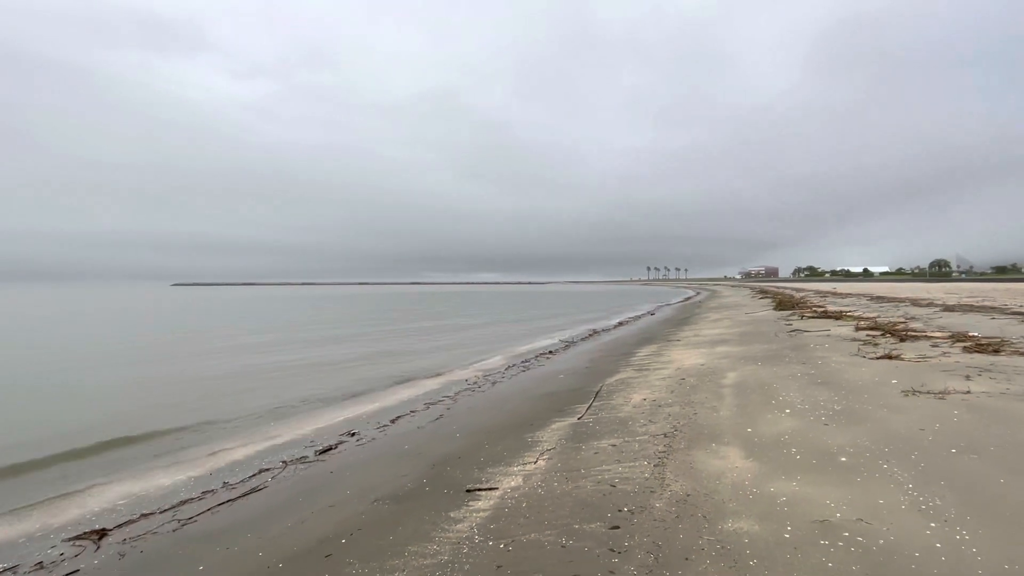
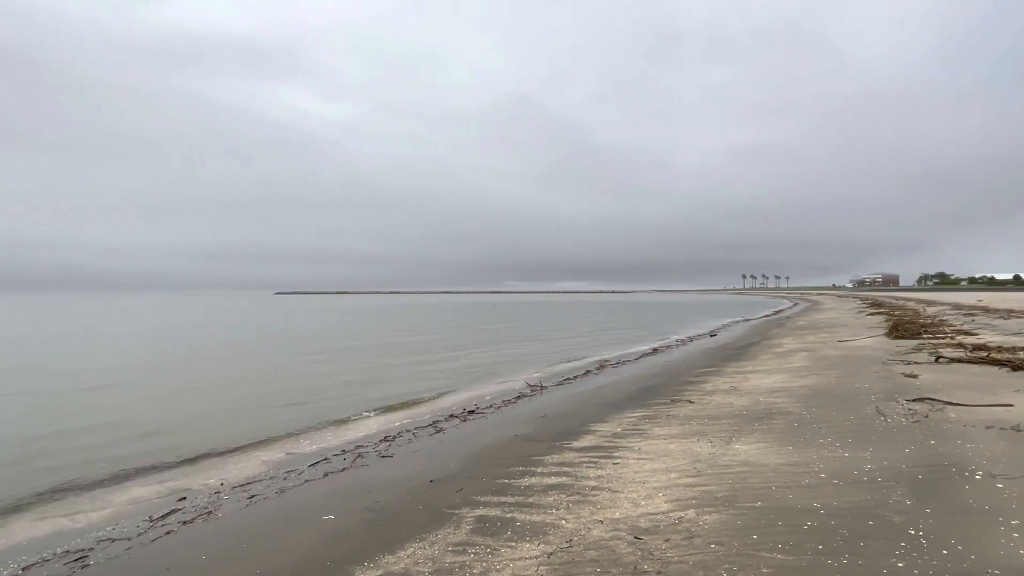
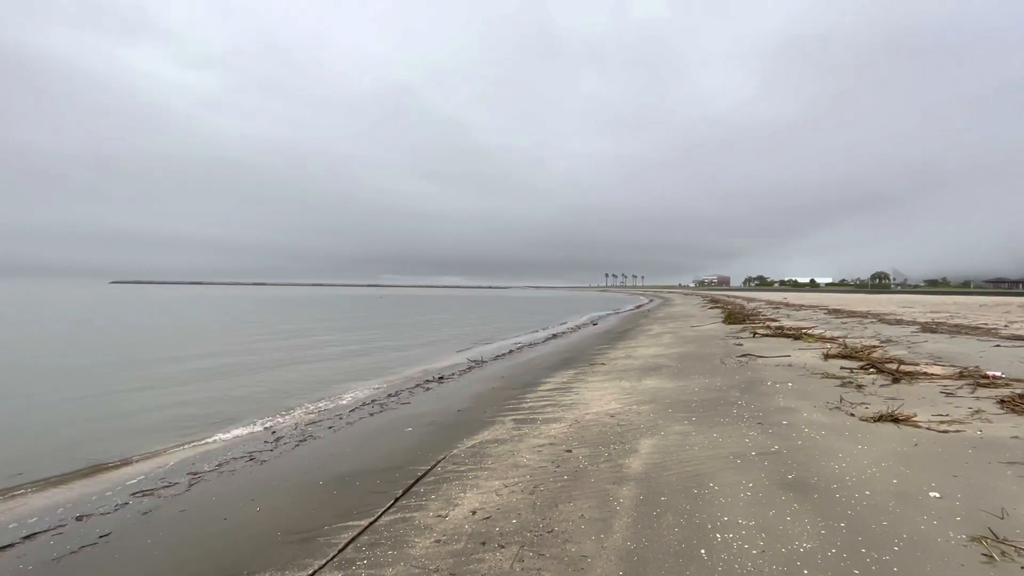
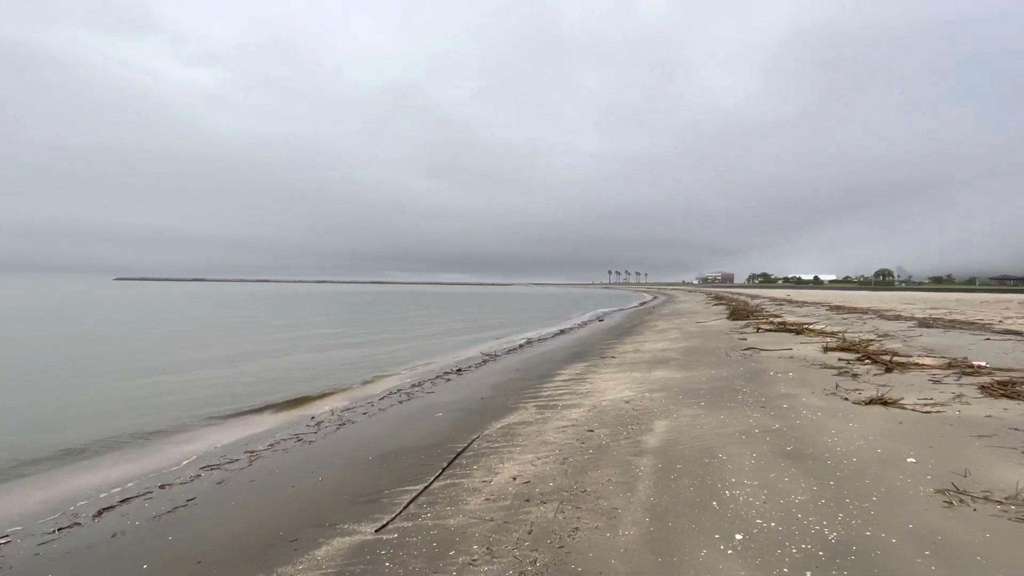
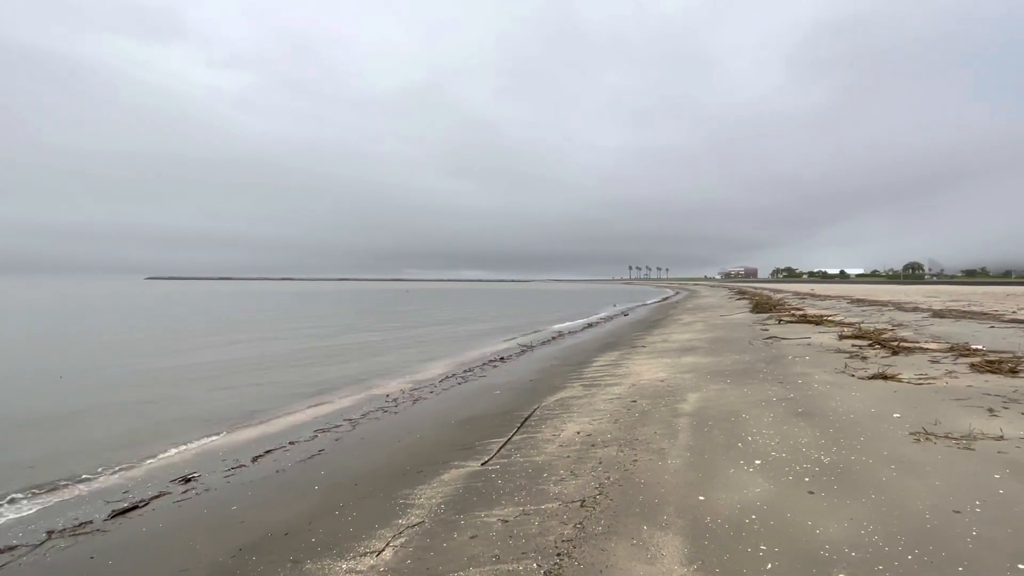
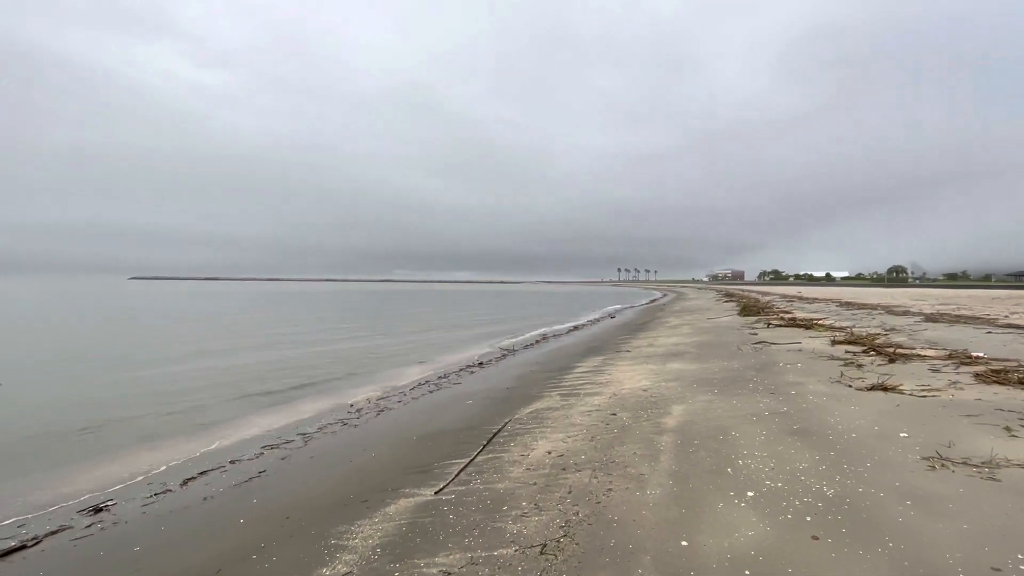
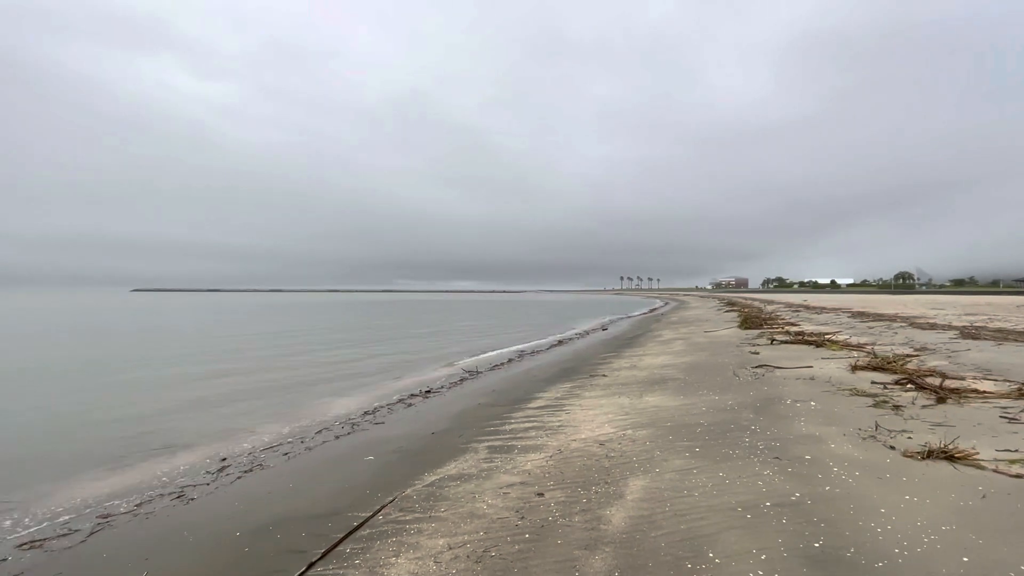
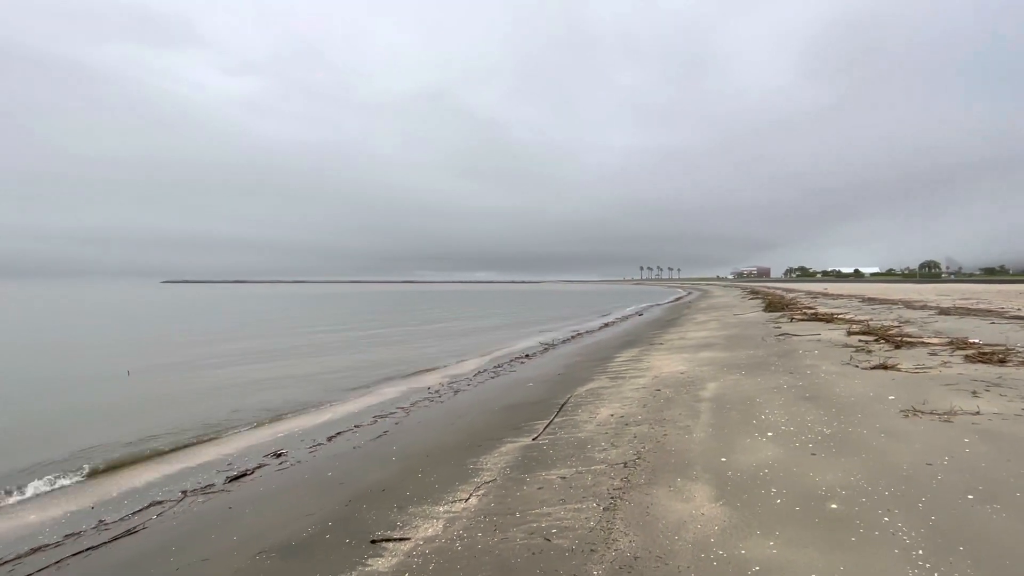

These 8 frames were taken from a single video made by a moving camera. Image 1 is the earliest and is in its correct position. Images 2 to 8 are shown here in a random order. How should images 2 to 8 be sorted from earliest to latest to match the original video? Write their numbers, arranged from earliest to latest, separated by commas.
8, 5, 6, 4, 3, 7, 2
